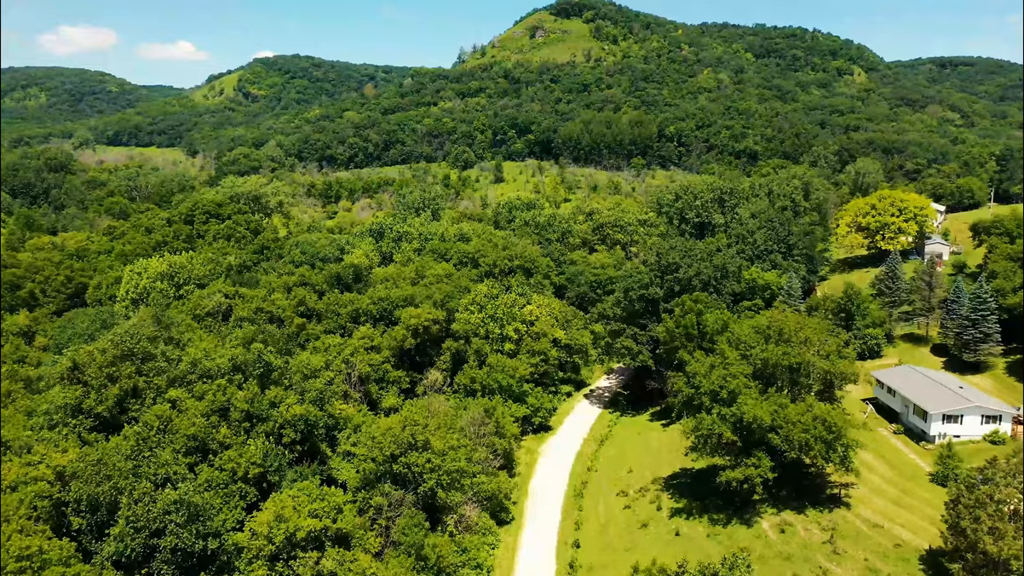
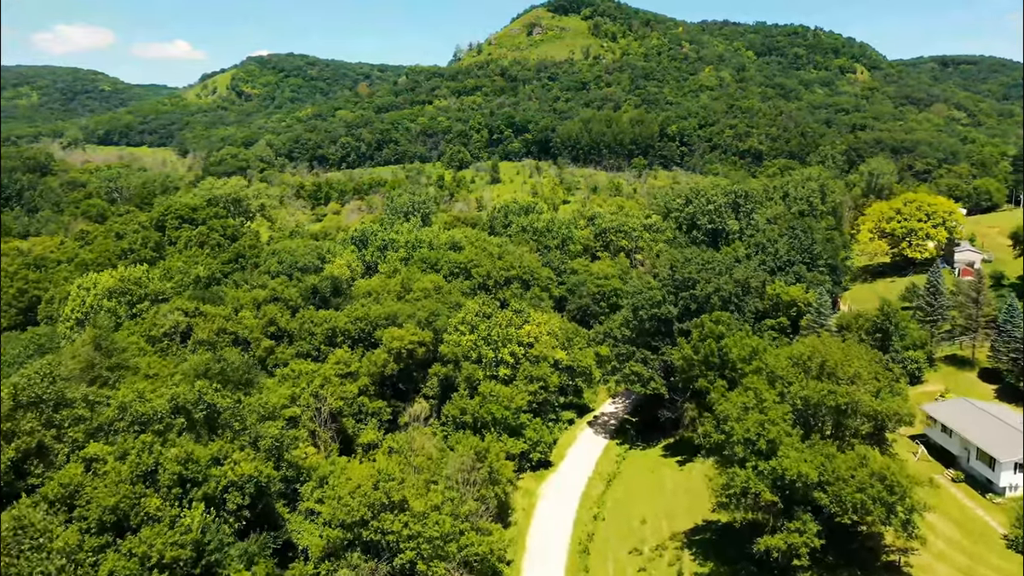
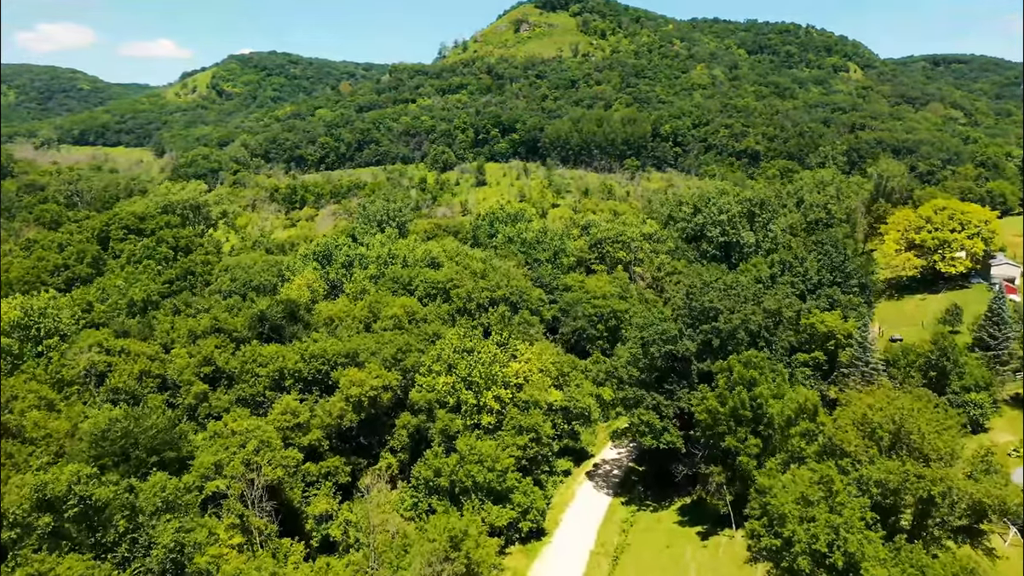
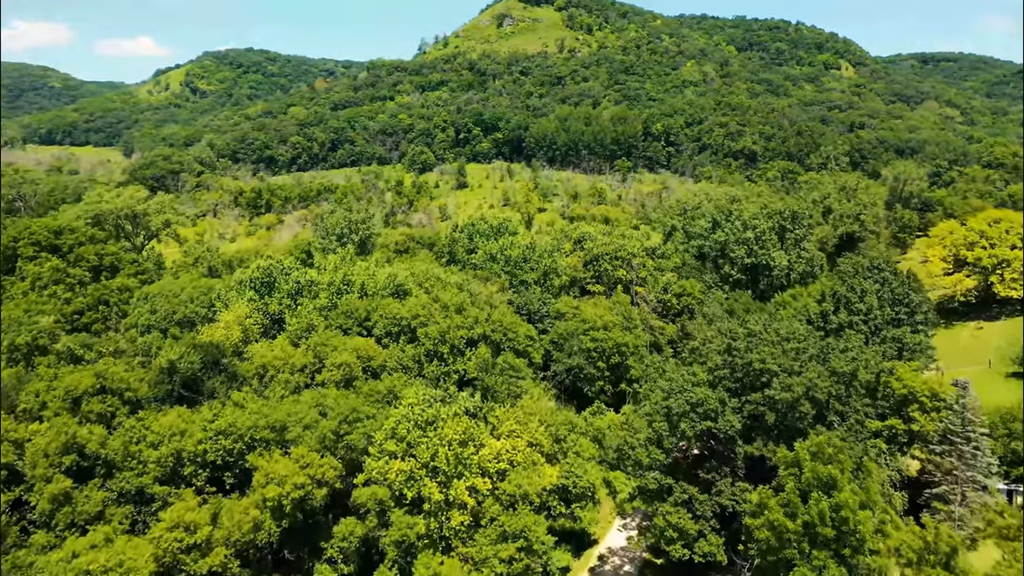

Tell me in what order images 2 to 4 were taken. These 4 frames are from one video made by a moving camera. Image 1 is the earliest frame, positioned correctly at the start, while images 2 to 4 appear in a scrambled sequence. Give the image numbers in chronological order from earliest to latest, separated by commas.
2, 3, 4
